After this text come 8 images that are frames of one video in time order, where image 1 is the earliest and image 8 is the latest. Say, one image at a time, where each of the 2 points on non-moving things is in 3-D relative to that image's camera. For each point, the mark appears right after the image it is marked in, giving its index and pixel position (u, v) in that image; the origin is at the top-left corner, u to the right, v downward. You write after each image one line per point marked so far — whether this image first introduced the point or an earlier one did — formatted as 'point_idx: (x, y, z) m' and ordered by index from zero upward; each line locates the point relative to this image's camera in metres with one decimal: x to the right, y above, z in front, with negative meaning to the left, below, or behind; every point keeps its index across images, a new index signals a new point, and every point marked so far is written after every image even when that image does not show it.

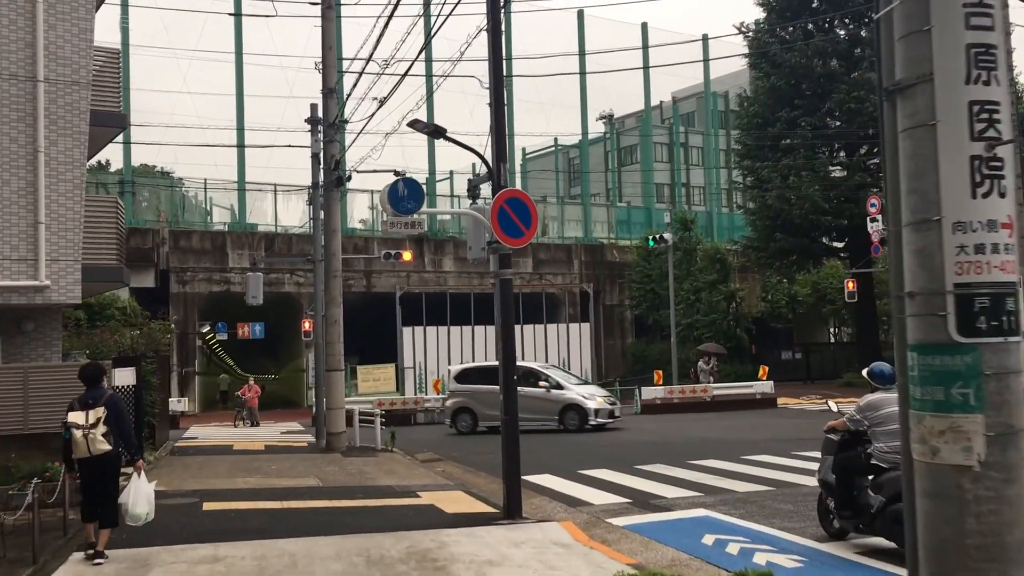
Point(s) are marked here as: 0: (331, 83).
0: (-3.7, +4.2, +19.8) m
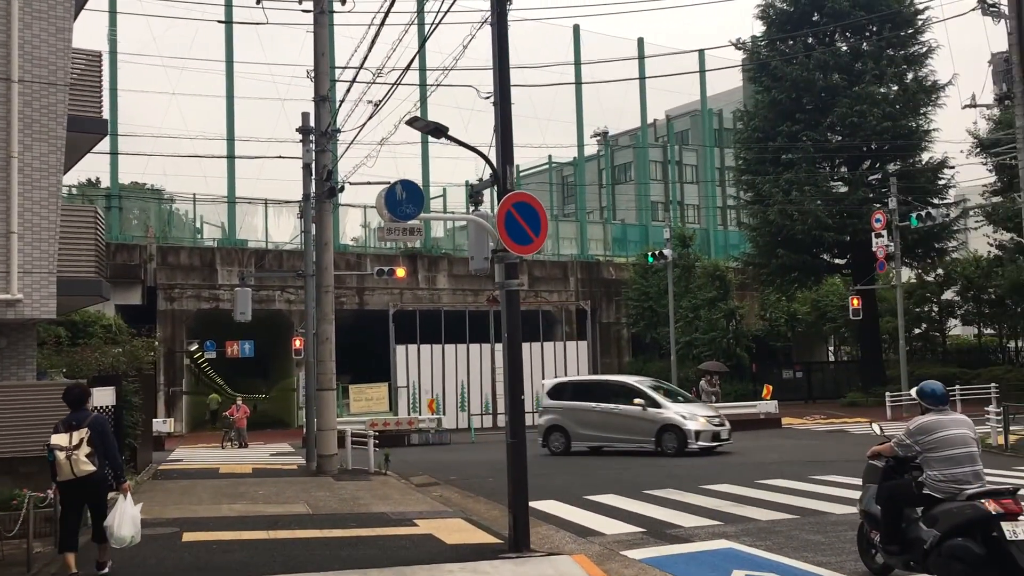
0: (-3.7, +3.9, +19.1) m
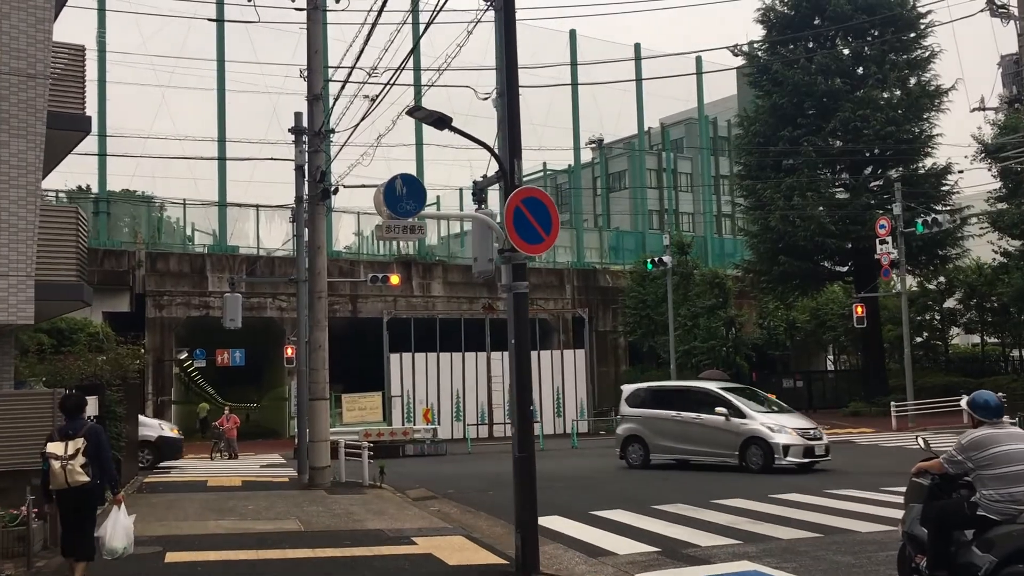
0: (-3.7, +3.8, +18.4) m
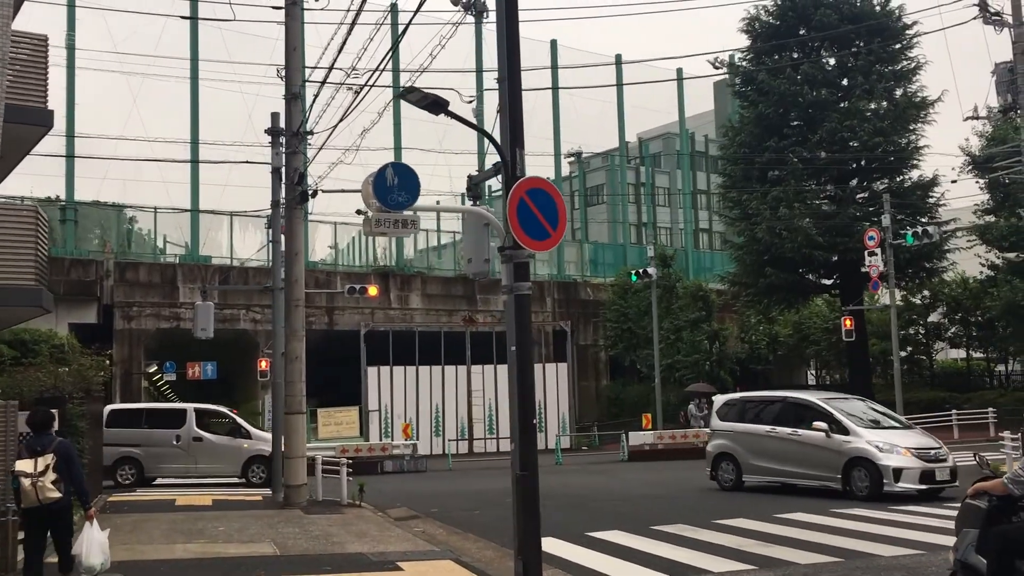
0: (-3.9, +3.6, +17.6) m
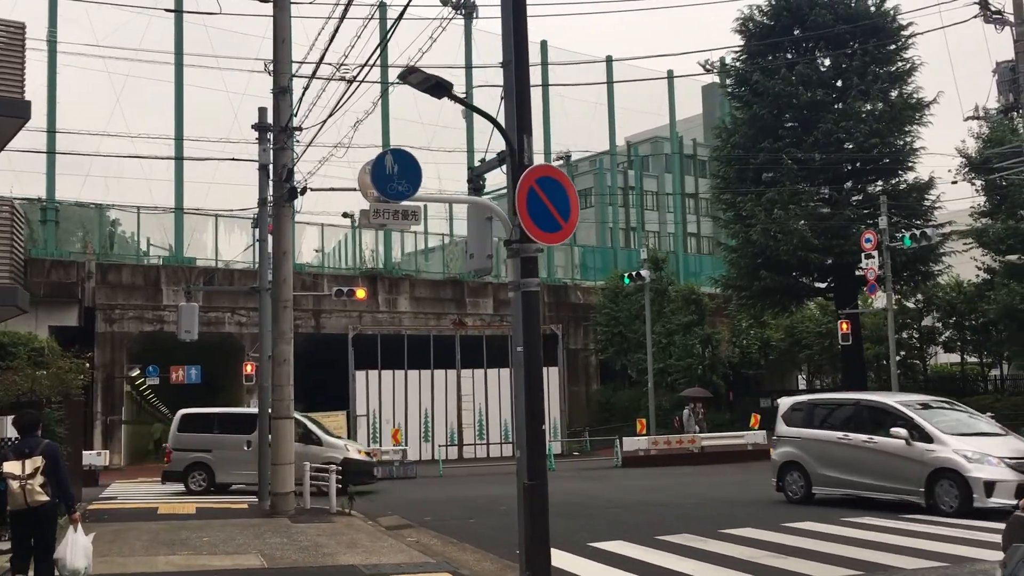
0: (-4.0, +3.6, +17.0) m
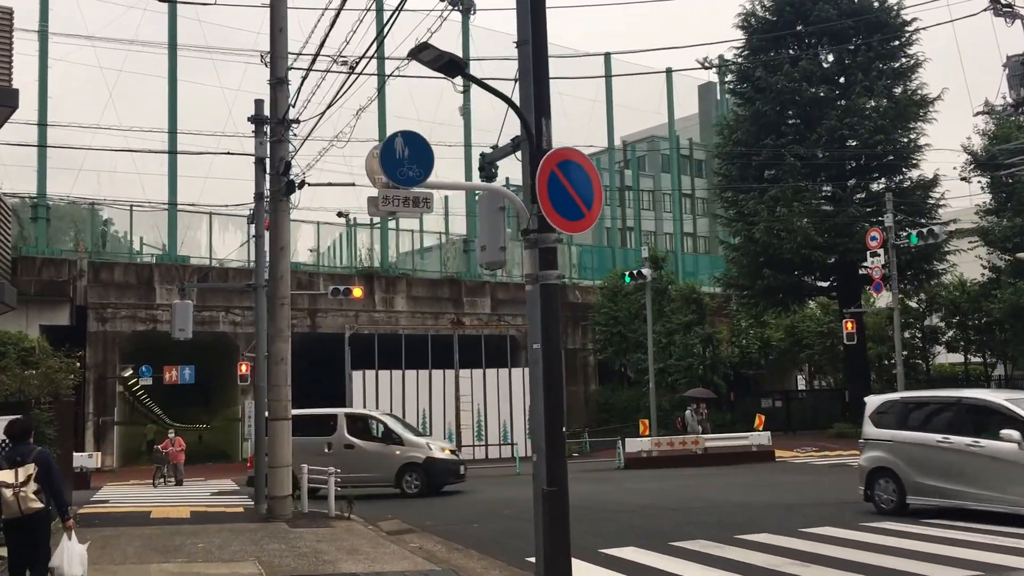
0: (-3.9, +3.7, +16.5) m
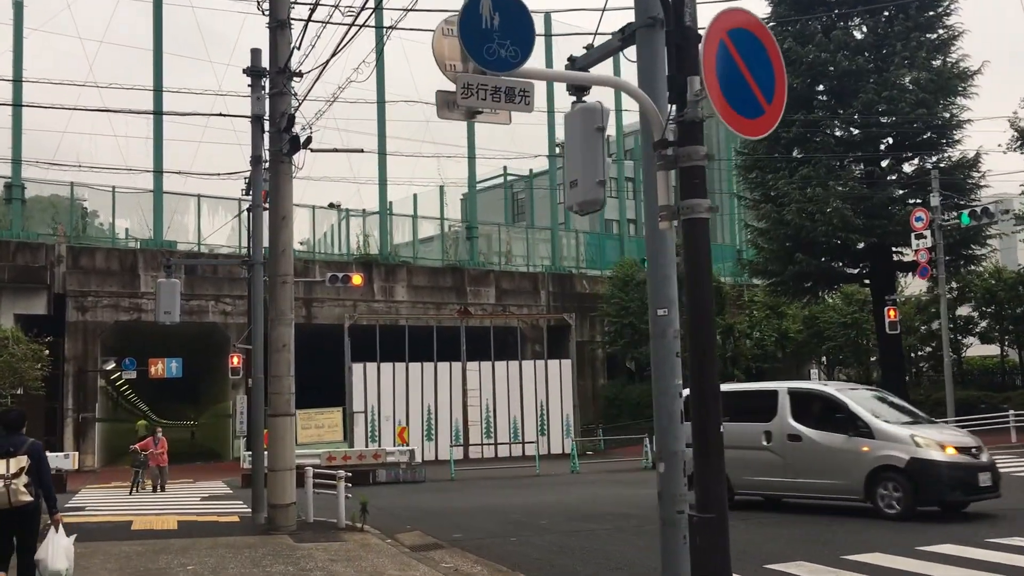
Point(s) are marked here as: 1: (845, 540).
0: (-3.4, +4.0, +14.3) m
1: (+3.9, -2.9, +11.3) m
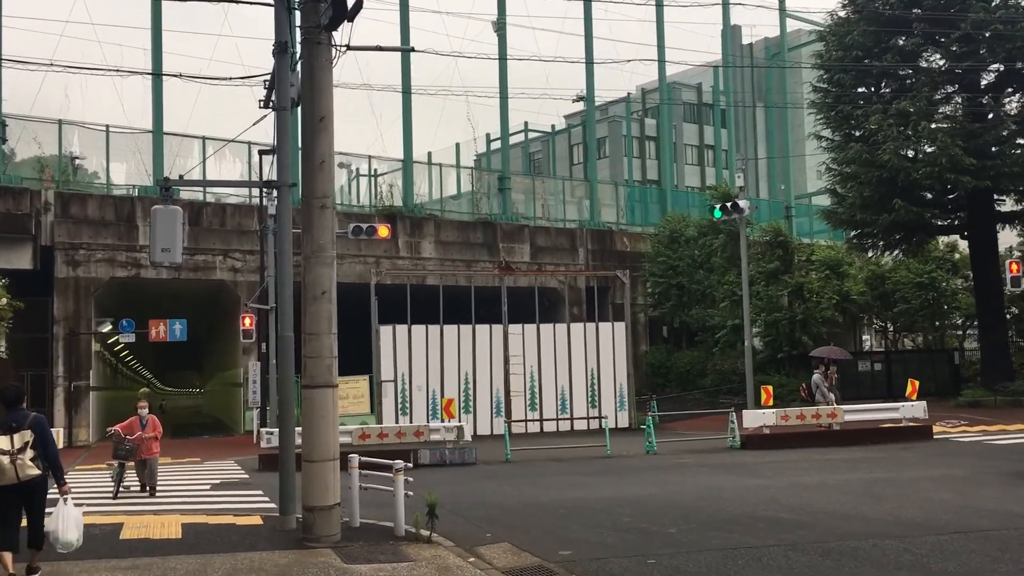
0: (-2.1, +4.8, +10.6) m
1: (+5.1, -2.2, +7.8) m
